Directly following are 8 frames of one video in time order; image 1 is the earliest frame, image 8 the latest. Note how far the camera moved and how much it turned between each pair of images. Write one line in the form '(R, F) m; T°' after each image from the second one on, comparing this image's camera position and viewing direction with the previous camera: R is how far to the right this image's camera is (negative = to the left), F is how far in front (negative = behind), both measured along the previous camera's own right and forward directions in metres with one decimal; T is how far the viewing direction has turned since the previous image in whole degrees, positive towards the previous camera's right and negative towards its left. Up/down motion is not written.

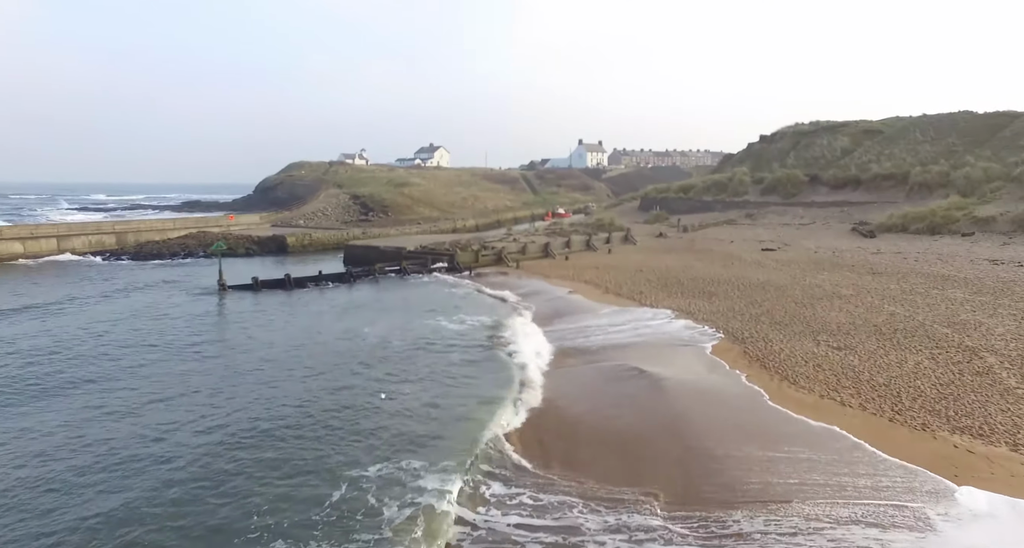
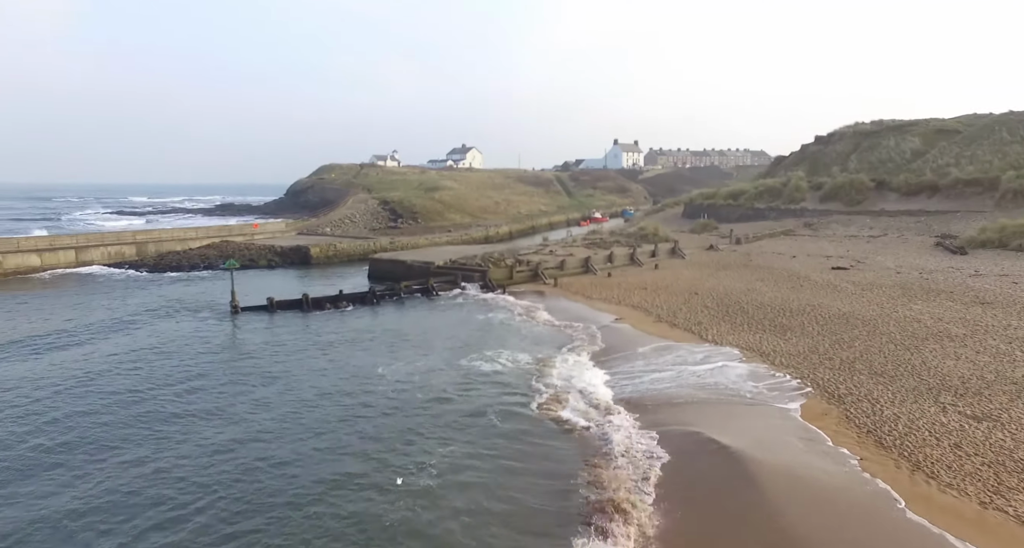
(-0.2, +2.3) m; -3°
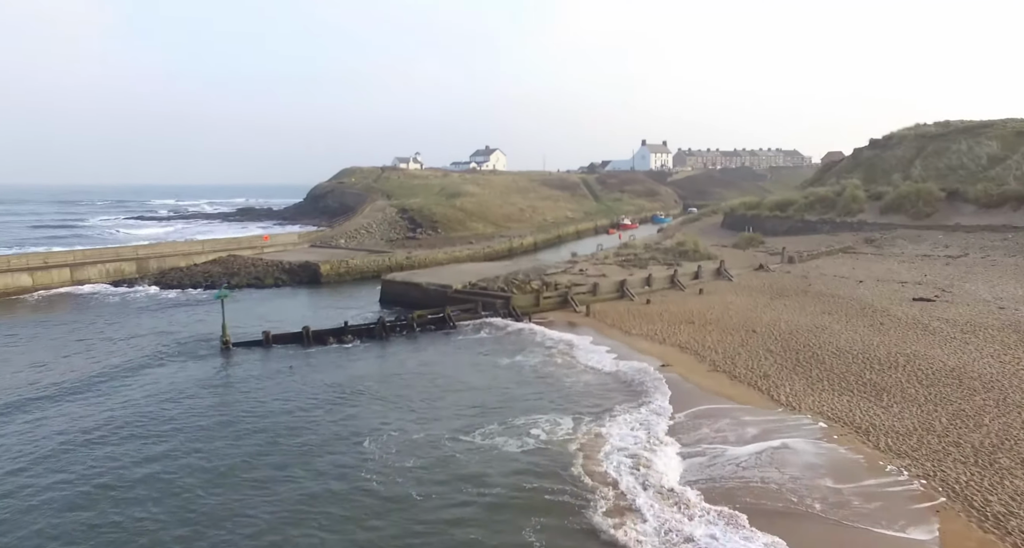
(-0.1, +2.7) m; -2°
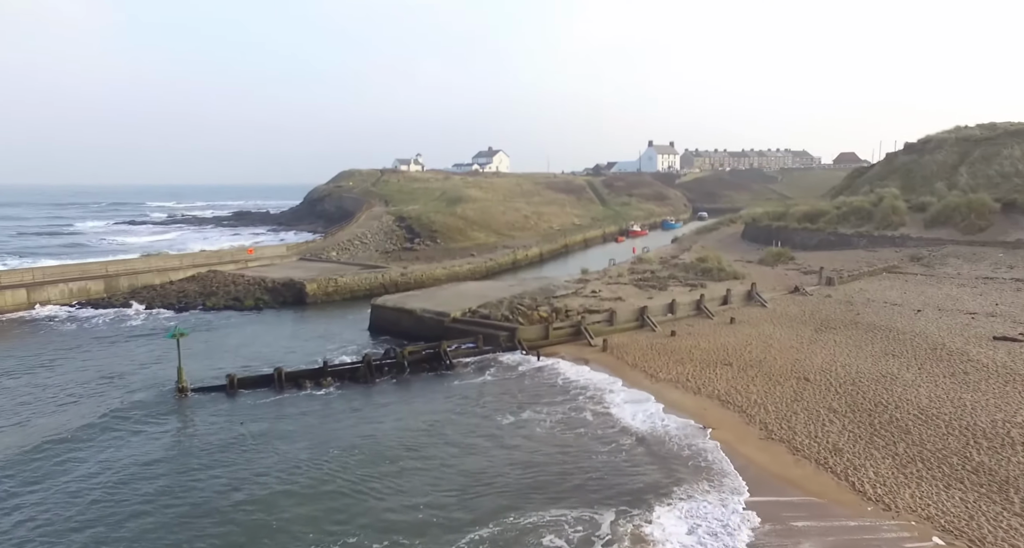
(-0.1, +2.8) m; 0°
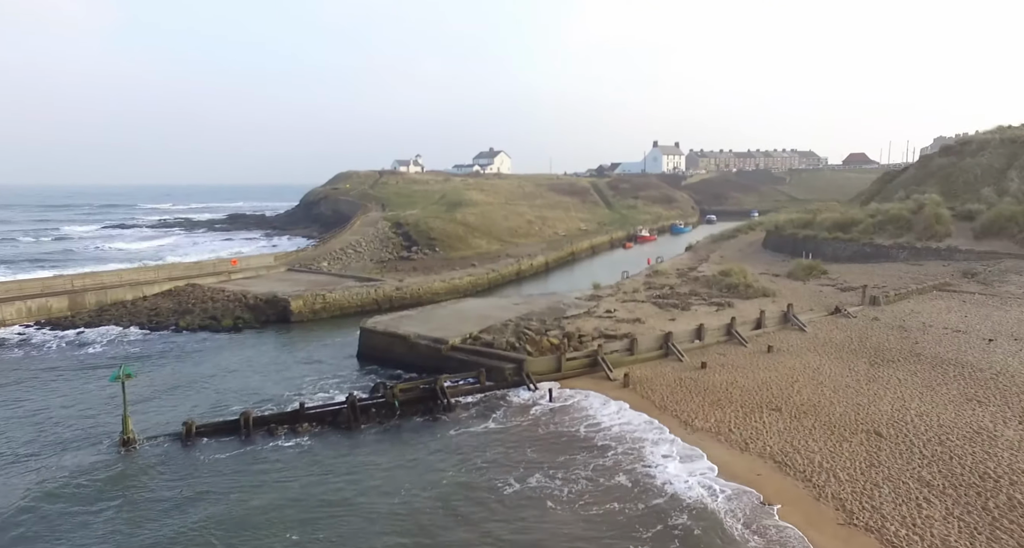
(-0.2, +2.5) m; 0°
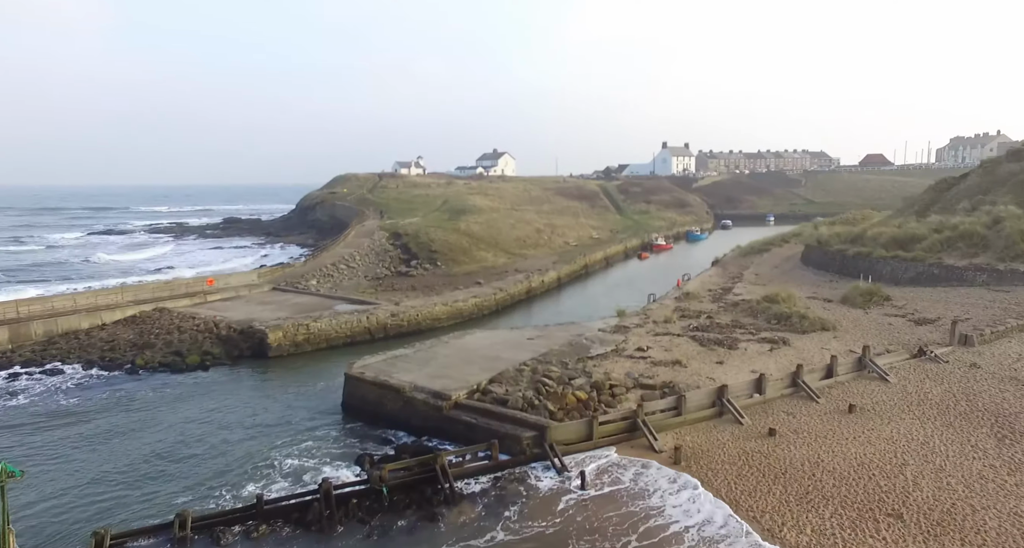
(-0.3, +3.6) m; 0°
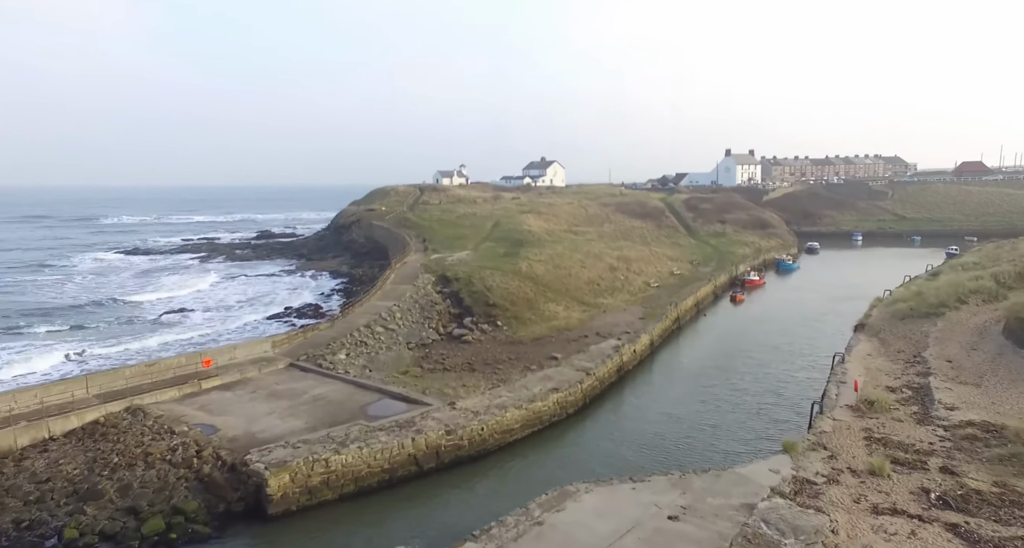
(-1.8, +7.6) m; -3°
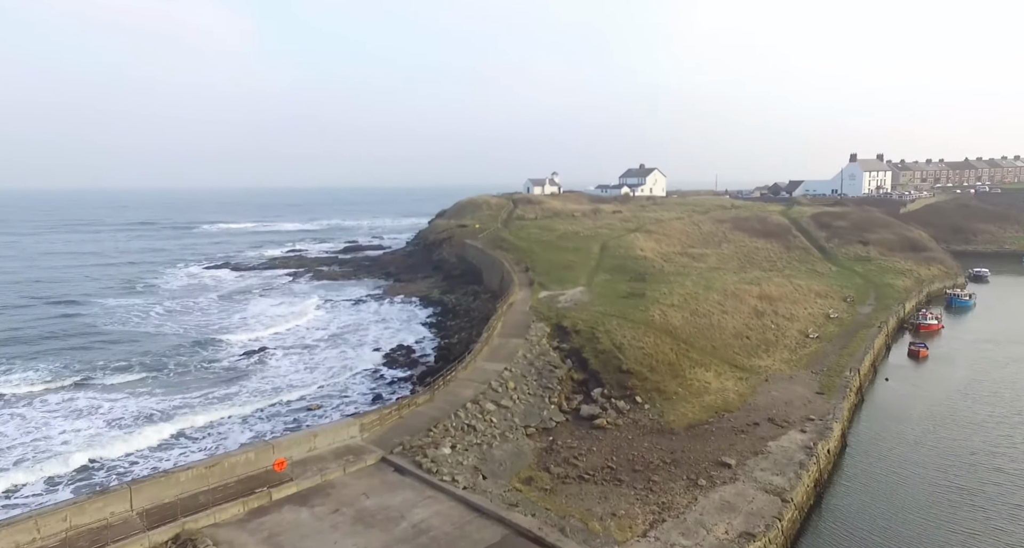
(-2.1, +5.9) m; -7°
